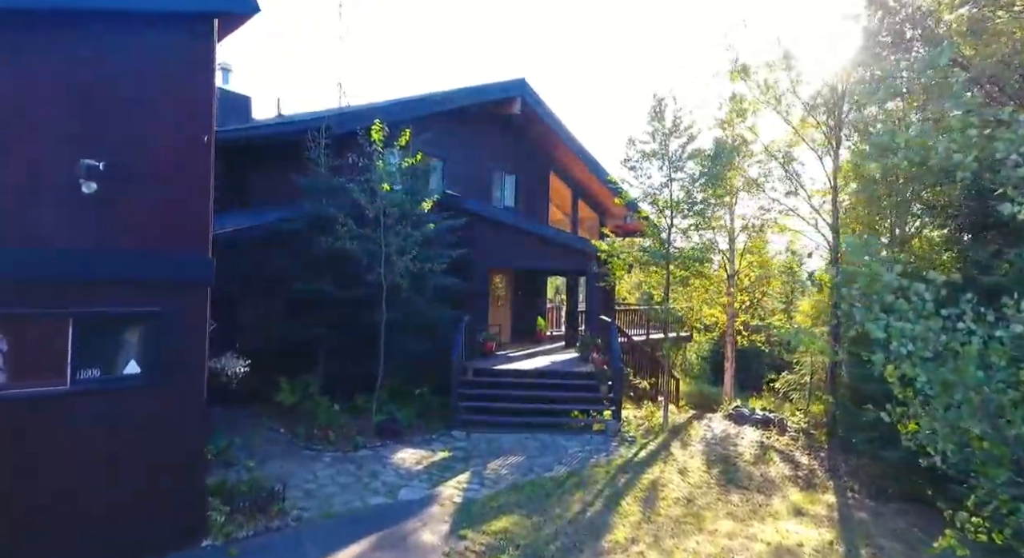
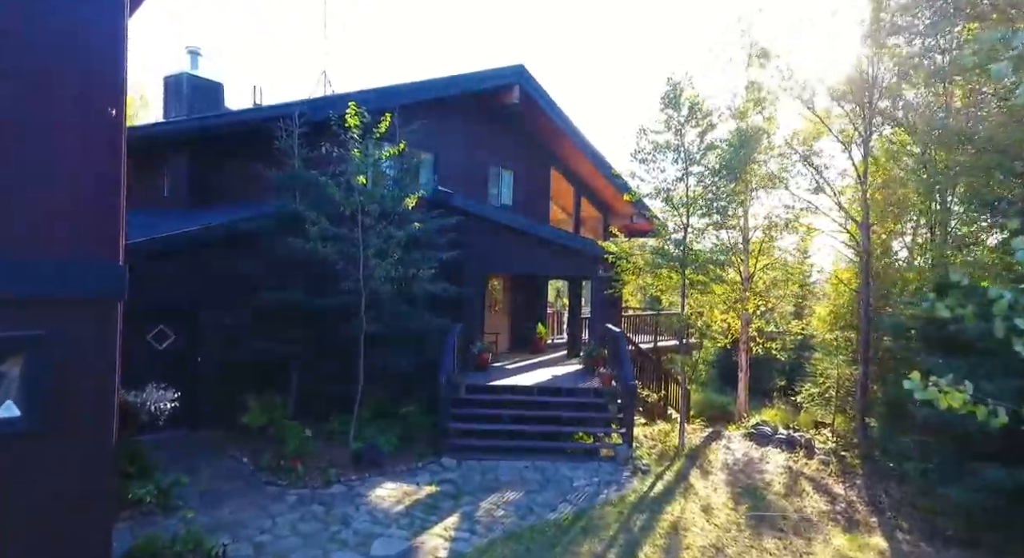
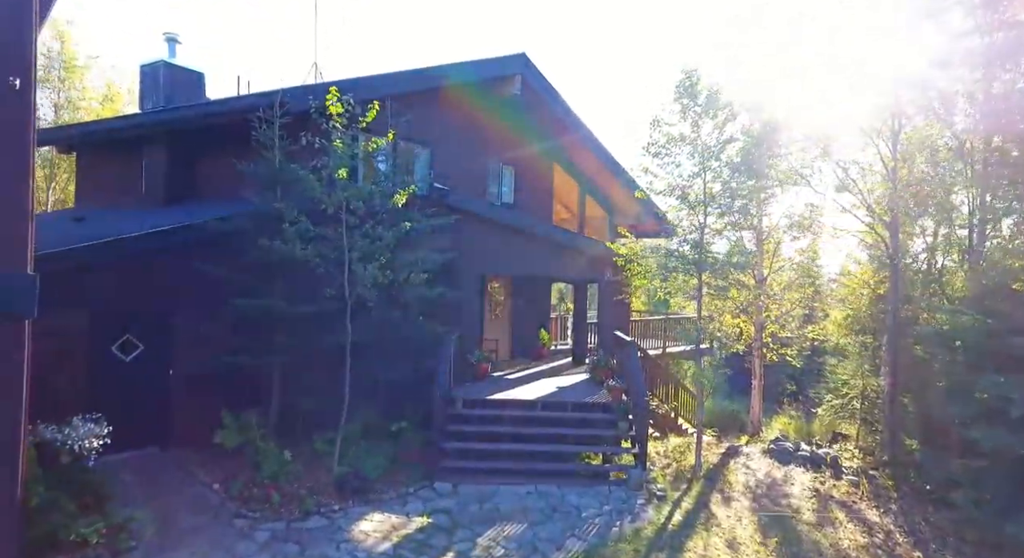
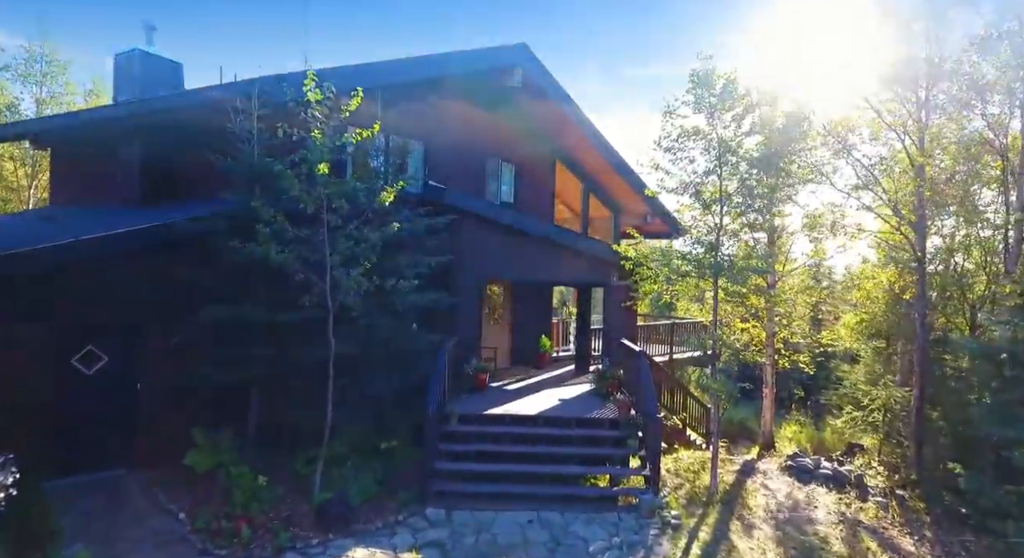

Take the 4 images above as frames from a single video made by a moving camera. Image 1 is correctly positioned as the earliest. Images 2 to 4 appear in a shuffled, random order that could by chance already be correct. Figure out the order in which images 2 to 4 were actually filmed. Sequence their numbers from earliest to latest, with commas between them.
2, 3, 4
